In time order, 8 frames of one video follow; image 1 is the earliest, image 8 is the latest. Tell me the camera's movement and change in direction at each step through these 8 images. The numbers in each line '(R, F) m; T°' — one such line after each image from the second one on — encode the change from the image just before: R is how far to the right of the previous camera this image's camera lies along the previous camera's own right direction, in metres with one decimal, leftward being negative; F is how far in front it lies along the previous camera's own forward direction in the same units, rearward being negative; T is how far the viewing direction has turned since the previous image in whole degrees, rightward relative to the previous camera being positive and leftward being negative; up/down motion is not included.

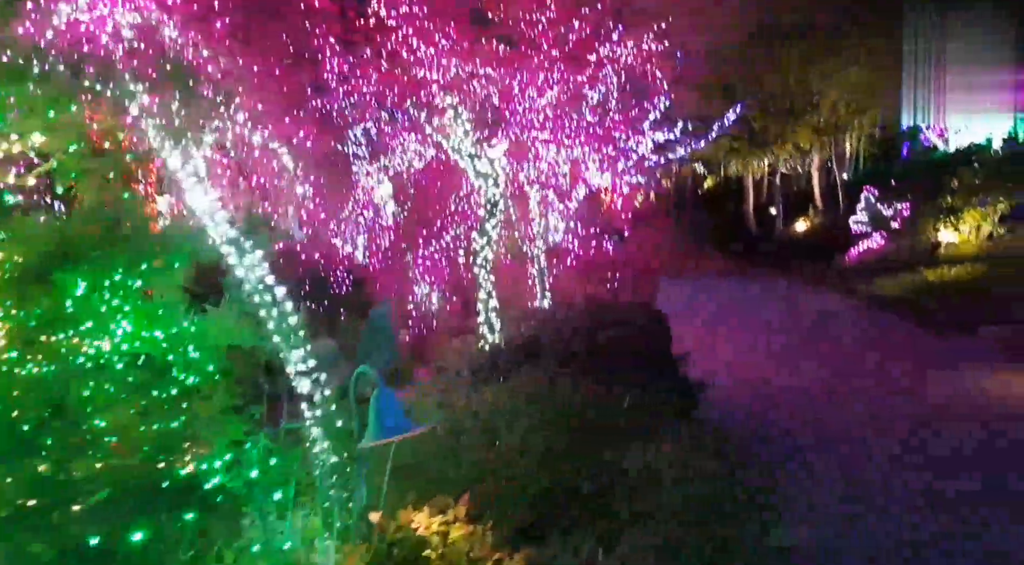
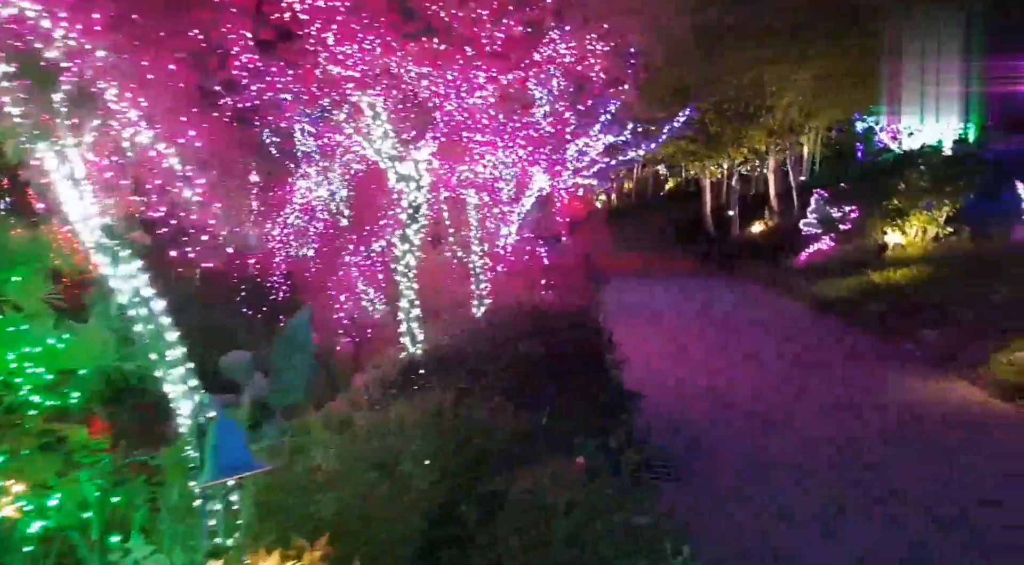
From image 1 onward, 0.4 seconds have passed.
(+0.4, +0.3) m; +3°
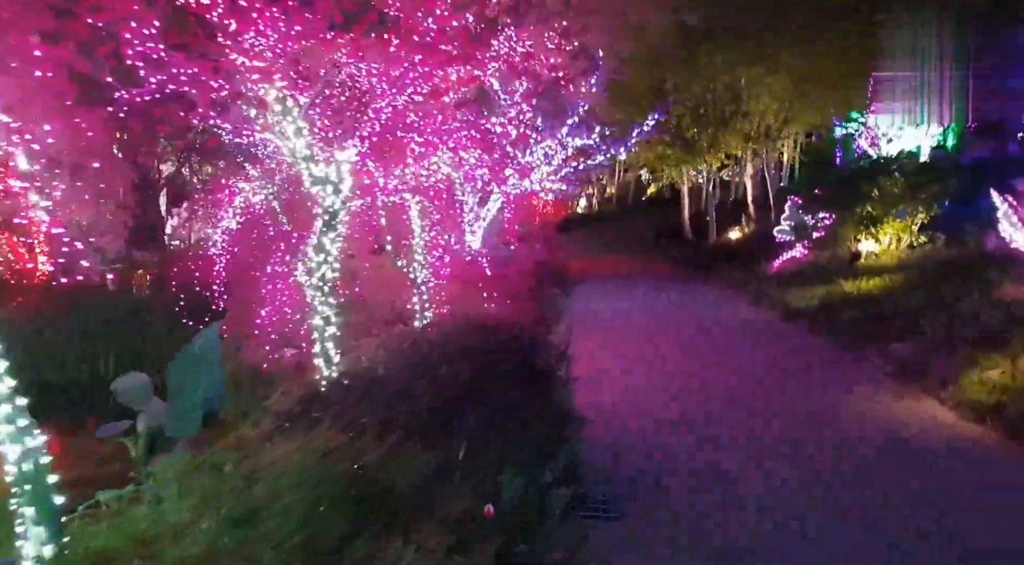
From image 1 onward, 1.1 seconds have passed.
(+0.4, +0.6) m; +1°
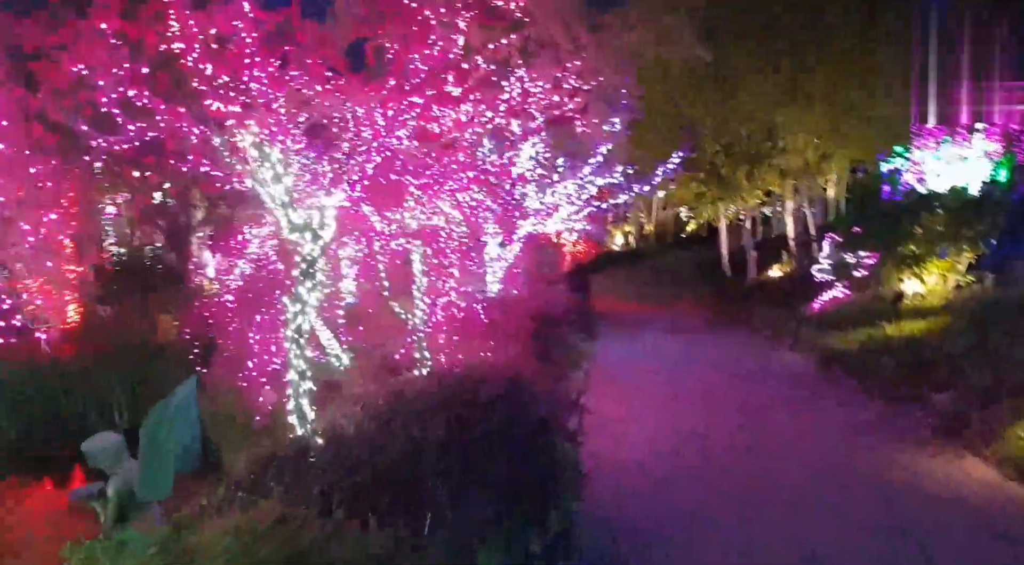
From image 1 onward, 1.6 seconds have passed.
(+0.4, +0.4) m; -3°
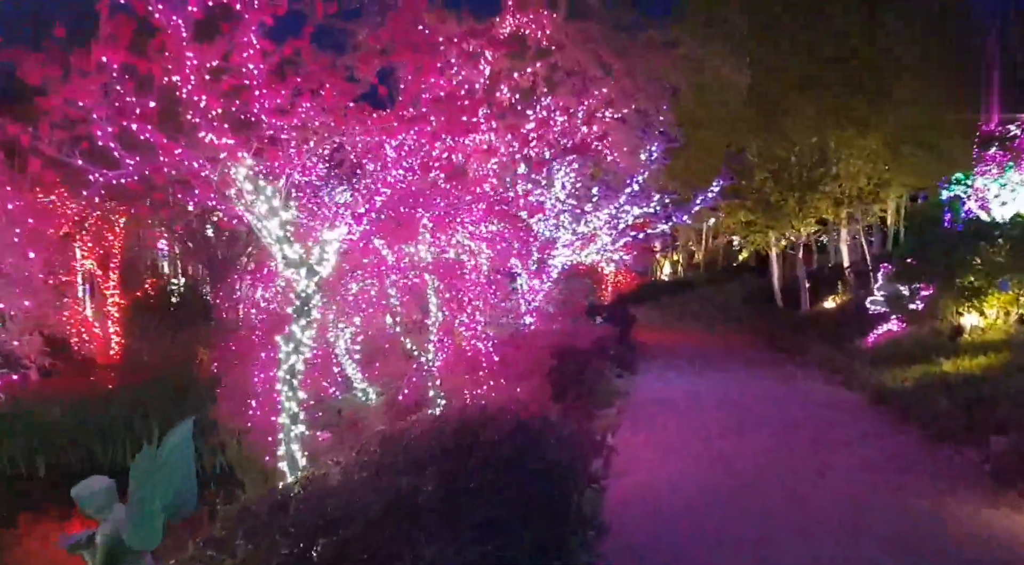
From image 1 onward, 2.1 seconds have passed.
(+0.3, +0.3) m; -4°
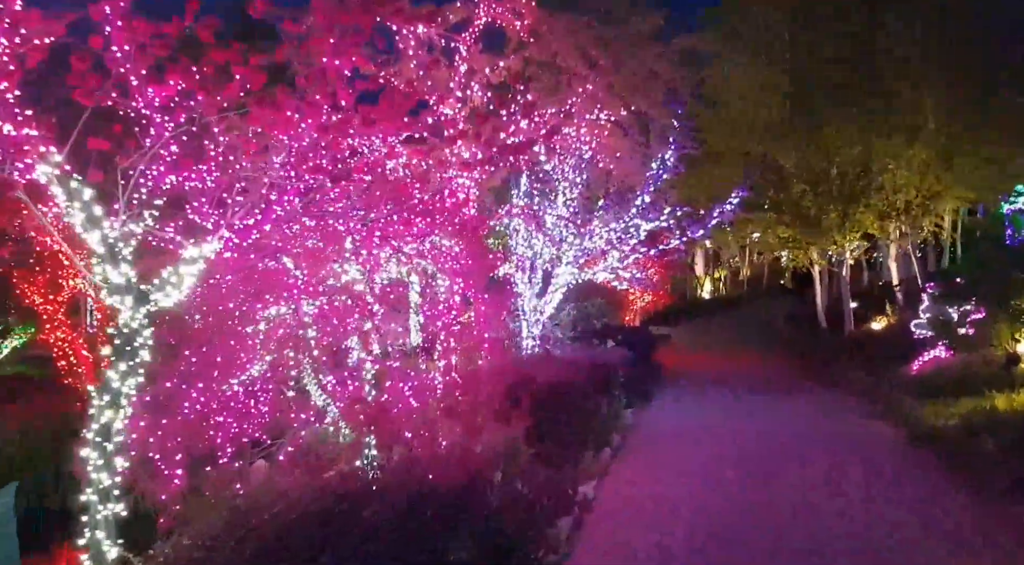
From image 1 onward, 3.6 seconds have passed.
(+0.9, +1.2) m; -4°
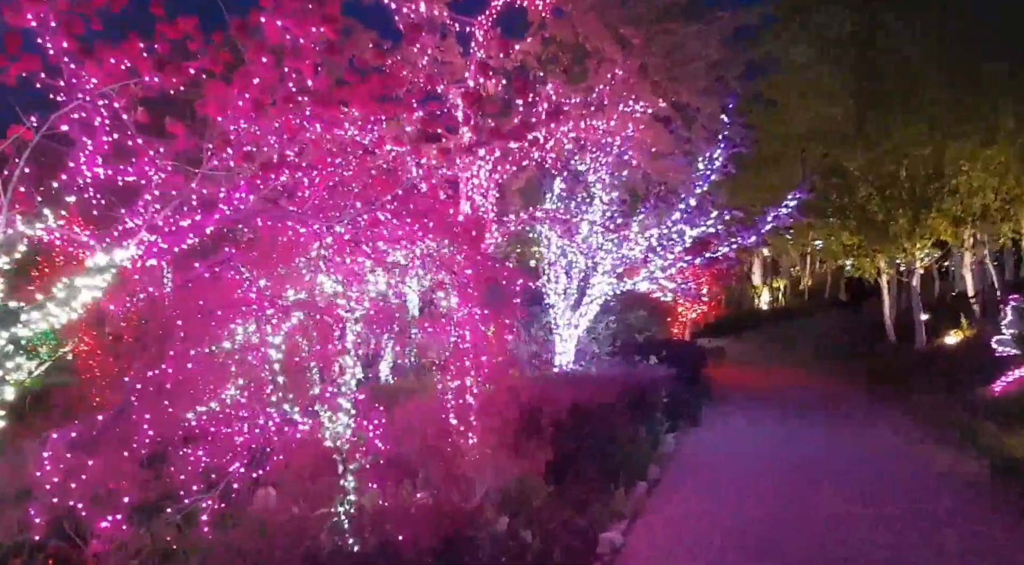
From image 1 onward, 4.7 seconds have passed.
(+0.4, +1.0) m; -4°
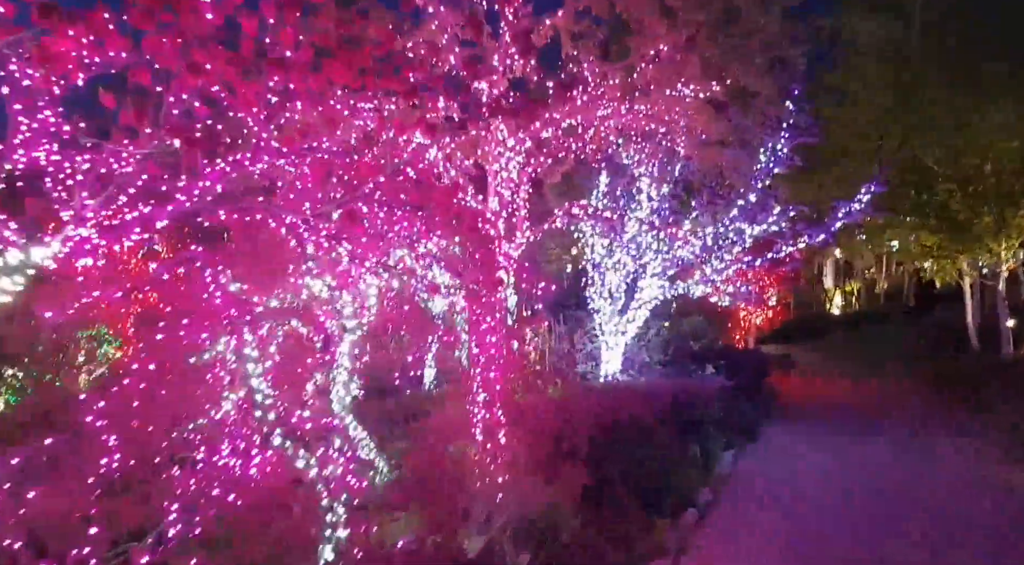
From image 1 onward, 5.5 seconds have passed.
(+0.3, +0.8) m; -5°
